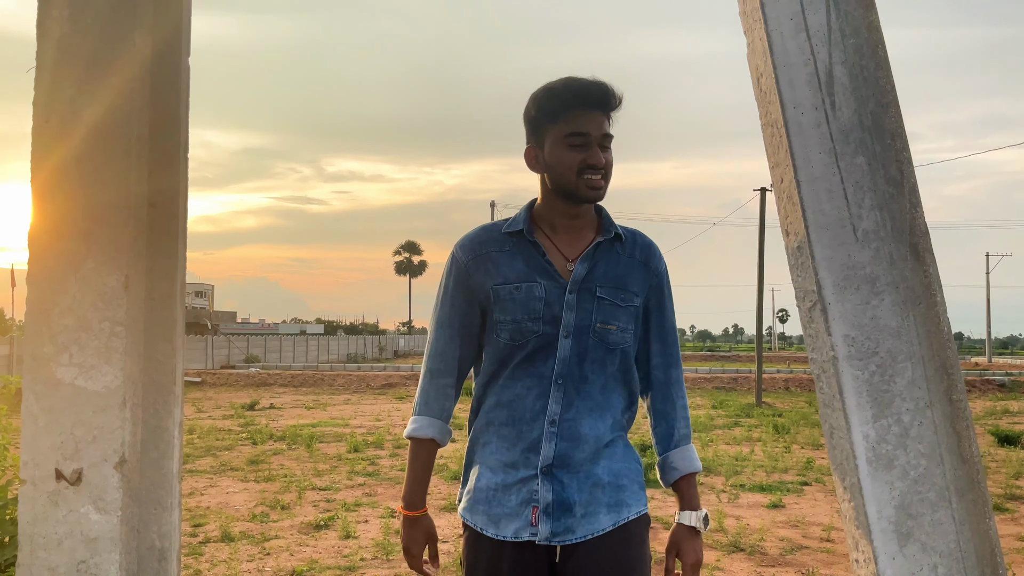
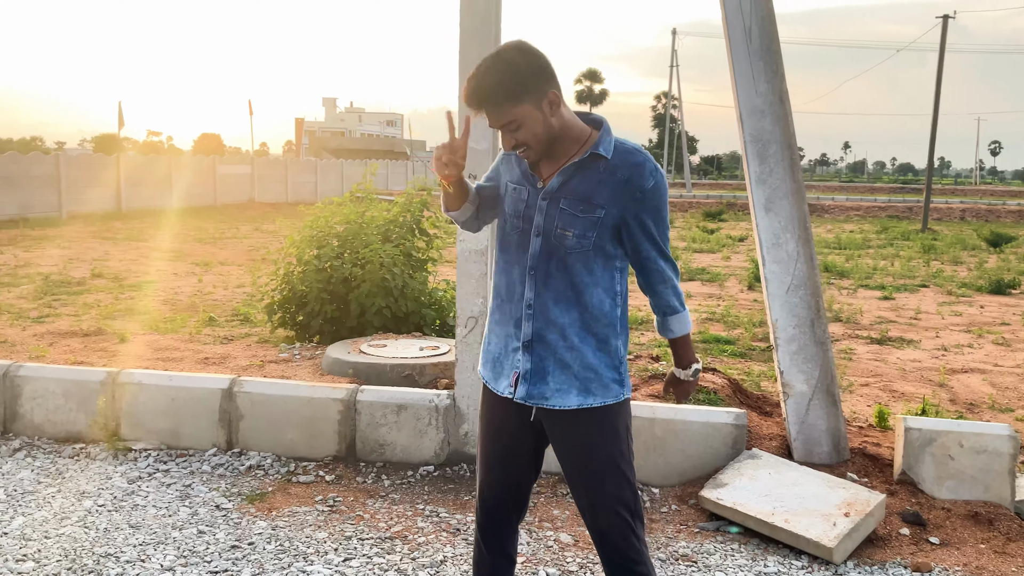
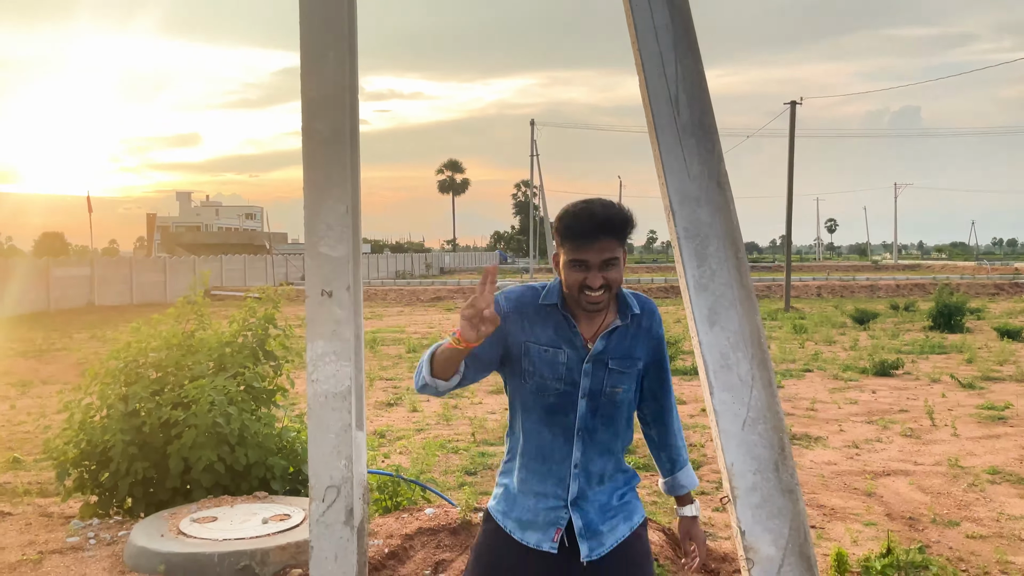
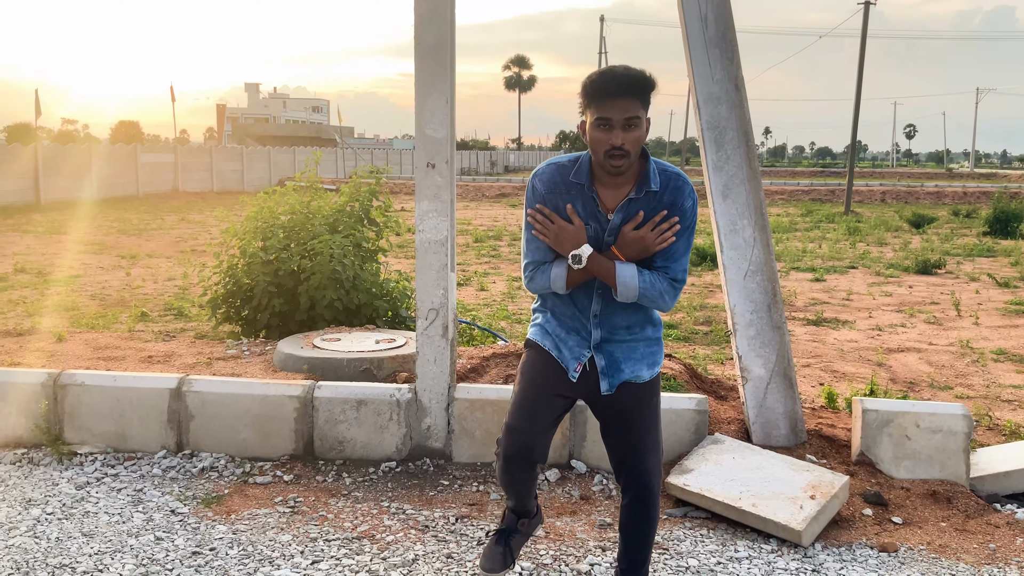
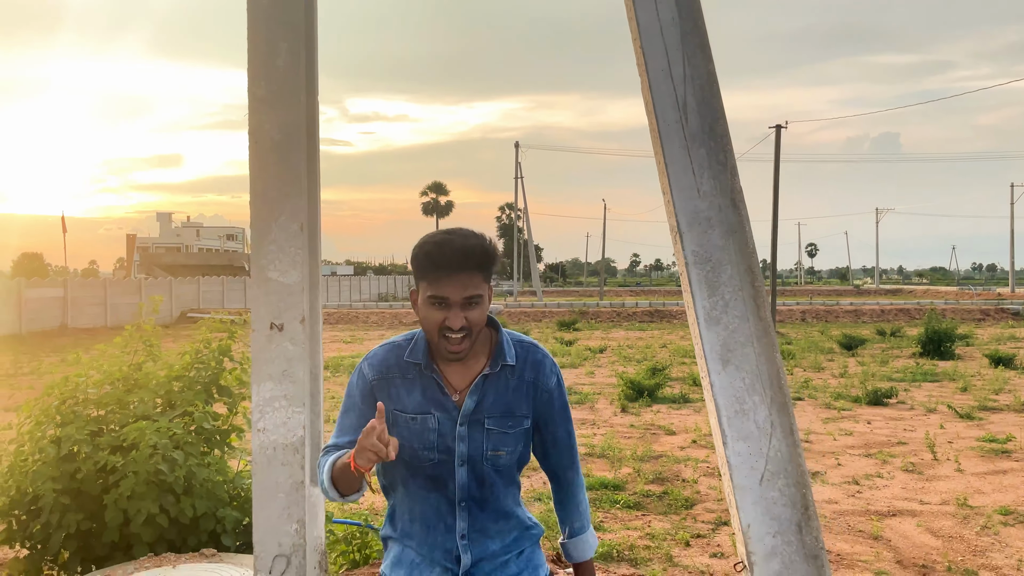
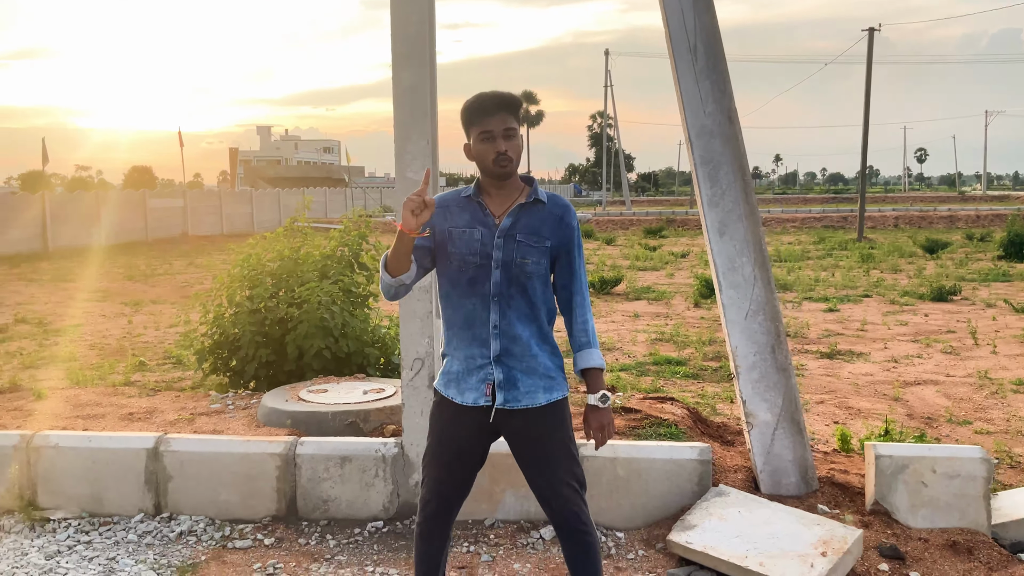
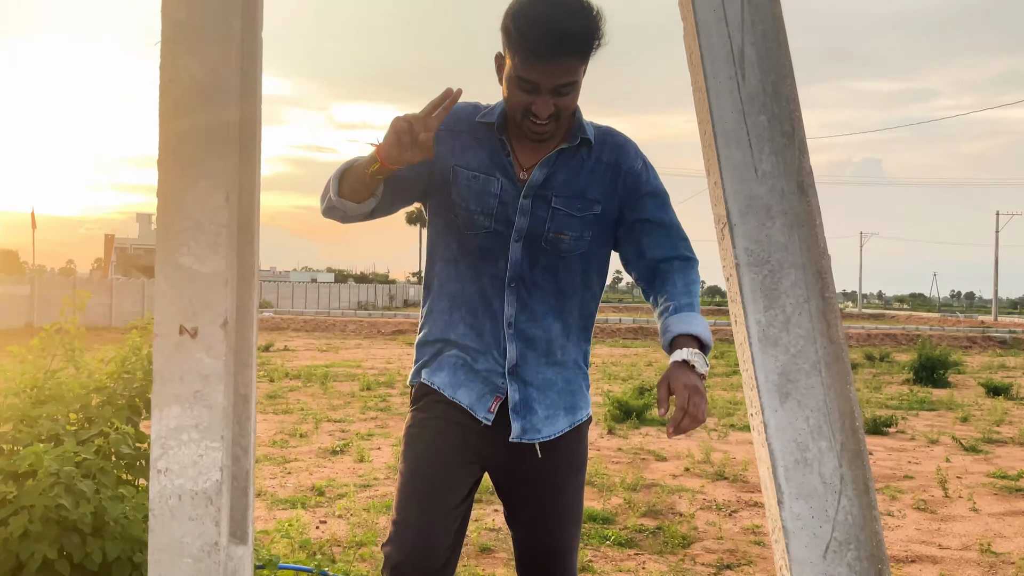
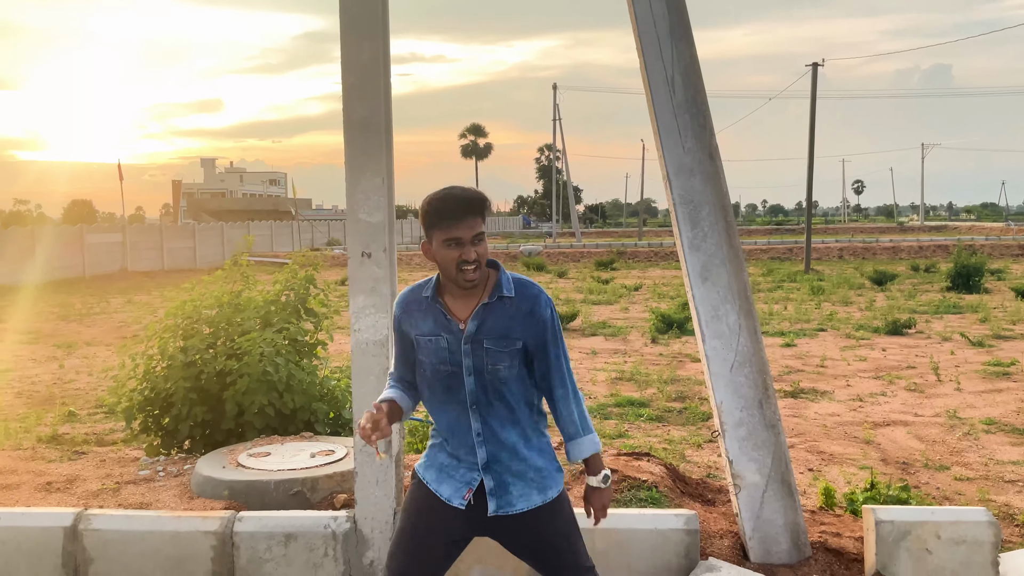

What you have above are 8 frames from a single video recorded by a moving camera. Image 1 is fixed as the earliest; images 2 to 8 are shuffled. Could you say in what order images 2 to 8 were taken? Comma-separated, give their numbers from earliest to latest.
7, 5, 3, 8, 6, 4, 2
